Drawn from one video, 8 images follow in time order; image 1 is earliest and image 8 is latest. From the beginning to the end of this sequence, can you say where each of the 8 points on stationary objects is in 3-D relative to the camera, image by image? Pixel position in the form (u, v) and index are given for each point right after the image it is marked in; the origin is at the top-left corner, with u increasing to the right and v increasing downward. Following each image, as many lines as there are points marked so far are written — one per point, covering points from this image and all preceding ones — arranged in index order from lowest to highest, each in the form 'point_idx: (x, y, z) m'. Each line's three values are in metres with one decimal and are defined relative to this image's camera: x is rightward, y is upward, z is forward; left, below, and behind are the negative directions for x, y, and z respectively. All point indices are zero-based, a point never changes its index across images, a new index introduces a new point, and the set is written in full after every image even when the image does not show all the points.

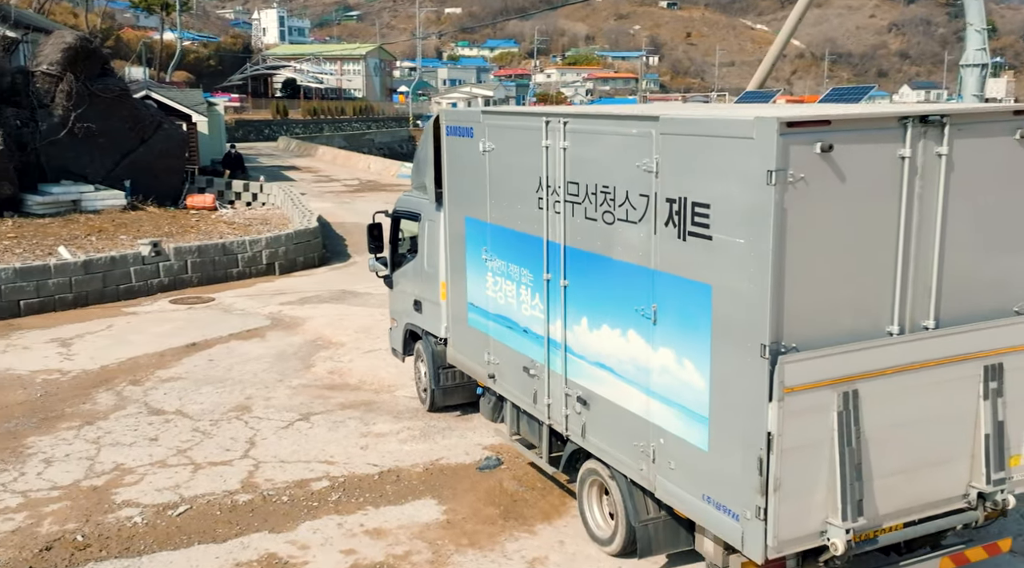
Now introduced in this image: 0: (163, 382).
0: (-2.9, -0.8, +8.2) m
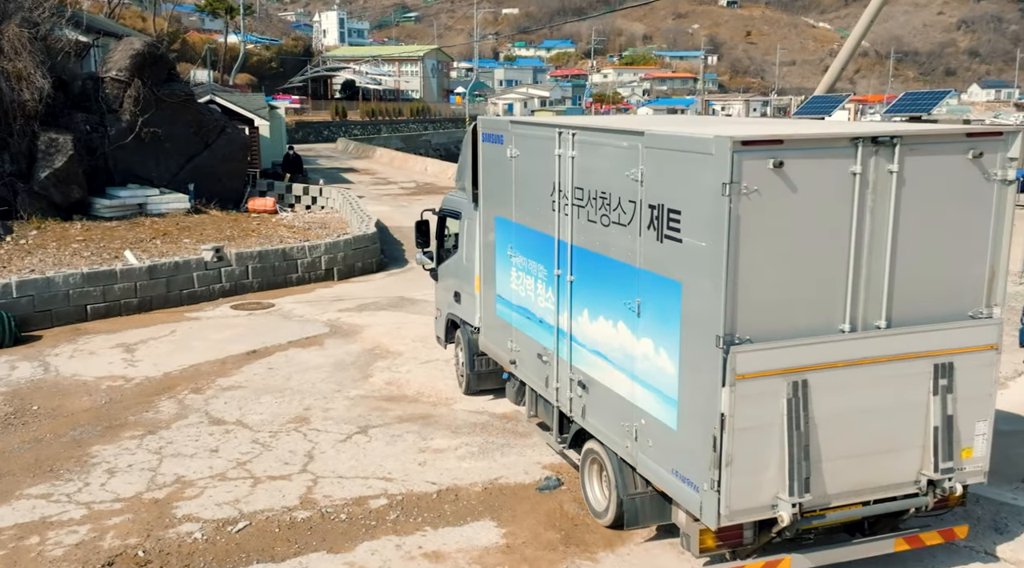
0: (-2.4, -0.9, +8.3) m
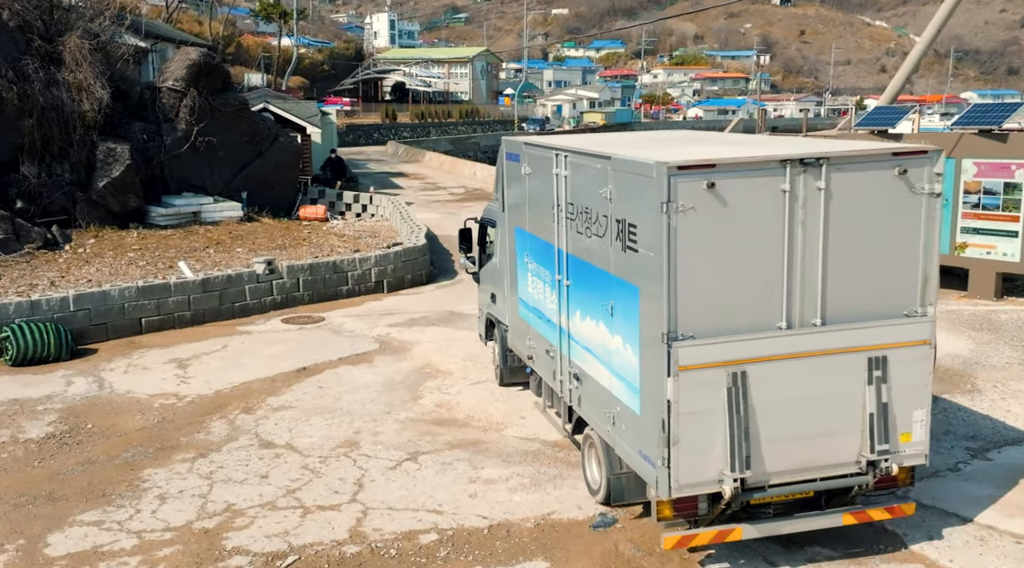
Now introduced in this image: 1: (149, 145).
0: (-2.0, -1.1, +8.3) m
1: (-6.4, +2.4, +17.4) m
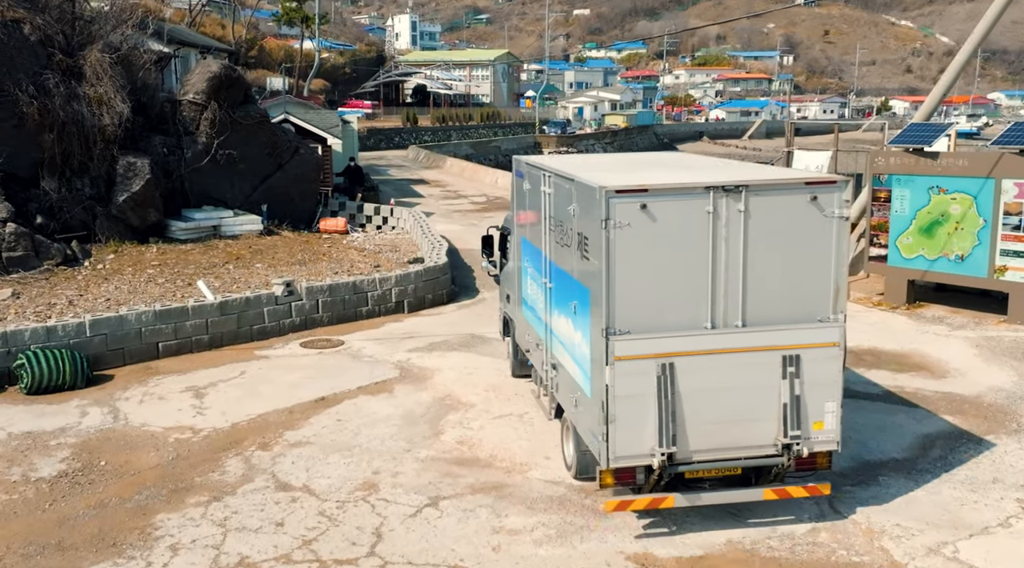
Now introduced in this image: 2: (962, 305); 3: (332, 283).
0: (-1.8, -1.3, +8.0) m
1: (-6.0, +2.2, +17.3) m
2: (+5.9, -0.3, +12.9) m
3: (-2.2, 0.0, +12.3) m
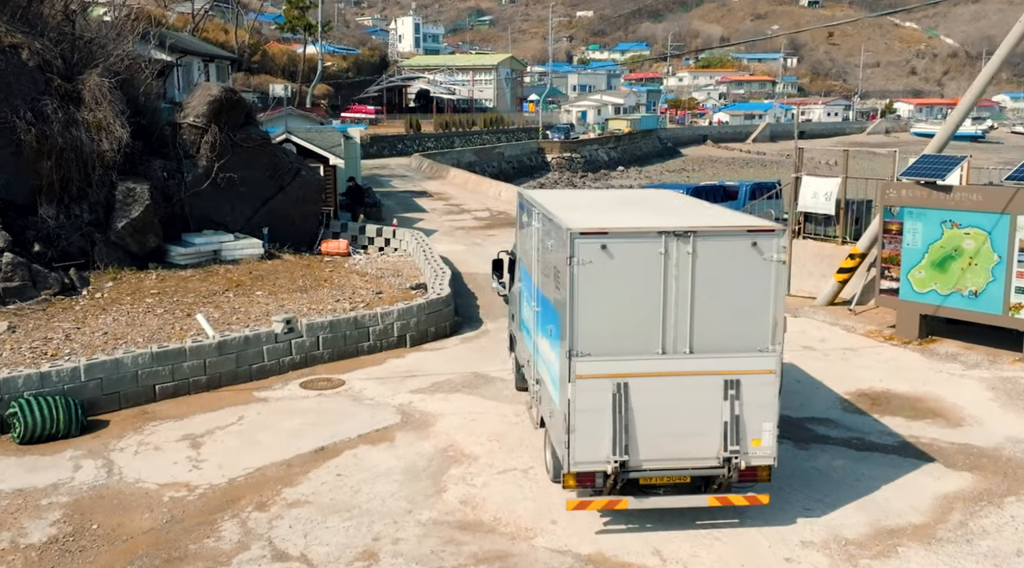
0: (-1.8, -1.8, +7.8) m
1: (-5.9, +1.7, +17.1) m
2: (+6.0, -0.7, +12.7) m
3: (-2.2, -0.4, +12.1) m
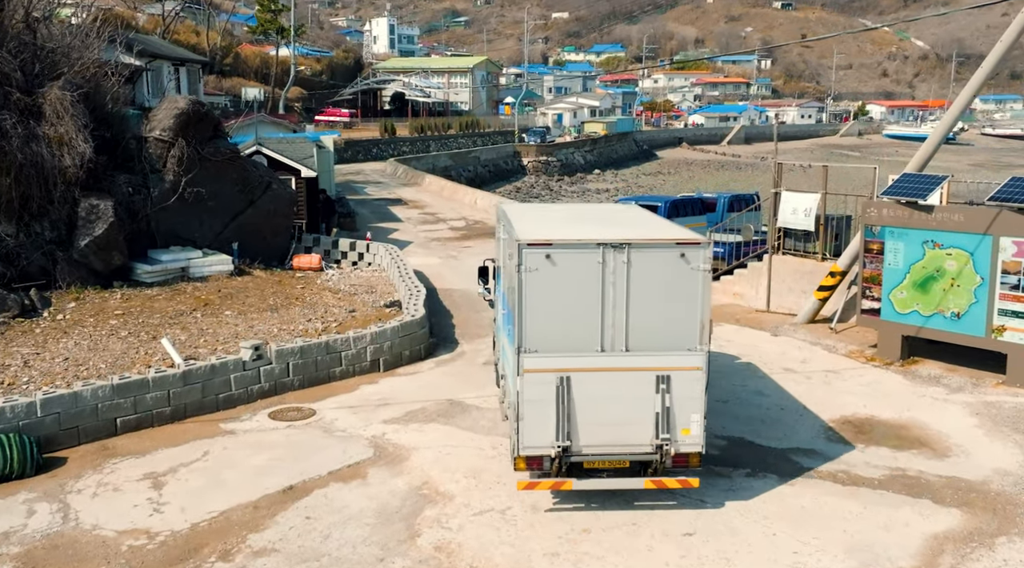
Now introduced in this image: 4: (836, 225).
0: (-1.9, -2.0, +7.4) m
1: (-6.3, +1.4, +16.6) m
2: (+5.7, -1.0, +12.5) m
3: (-2.5, -0.7, +11.7) m
4: (+5.1, +0.9, +15.7) m
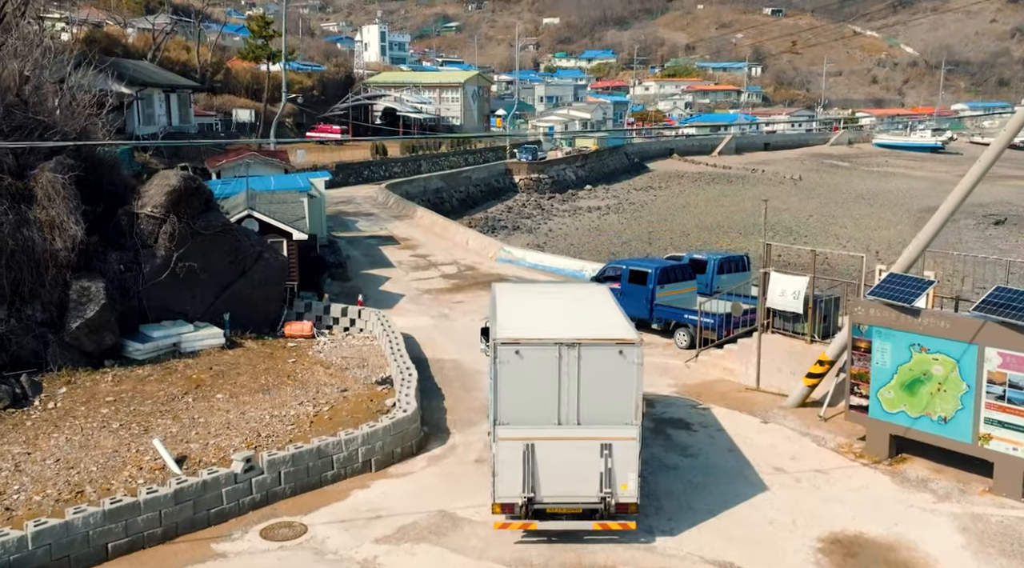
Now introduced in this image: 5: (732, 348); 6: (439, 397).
0: (-2.0, -3.3, +7.5) m
1: (-6.5, +0.1, +16.6) m
2: (+5.5, -2.3, +12.6) m
3: (-2.6, -2.0, +11.8) m
4: (+5.0, -0.4, +15.8) m
5: (+3.8, -1.1, +17.1) m
6: (-1.2, -1.8, +15.7) m
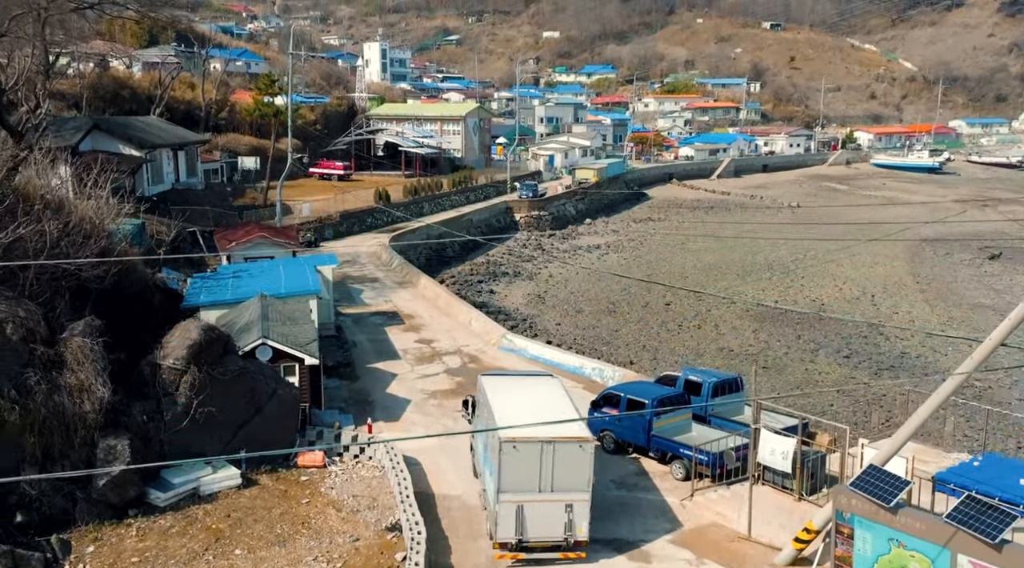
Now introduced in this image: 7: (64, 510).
0: (-1.9, -5.9, +8.3) m
1: (-6.4, -2.5, +17.5) m
2: (+5.6, -4.9, +13.5) m
3: (-2.5, -4.6, +12.6) m
4: (+5.1, -3.0, +16.6) m
5: (+3.8, -3.8, +17.9) m
6: (-1.1, -4.4, +16.6) m
7: (-7.3, -3.7, +16.0) m
